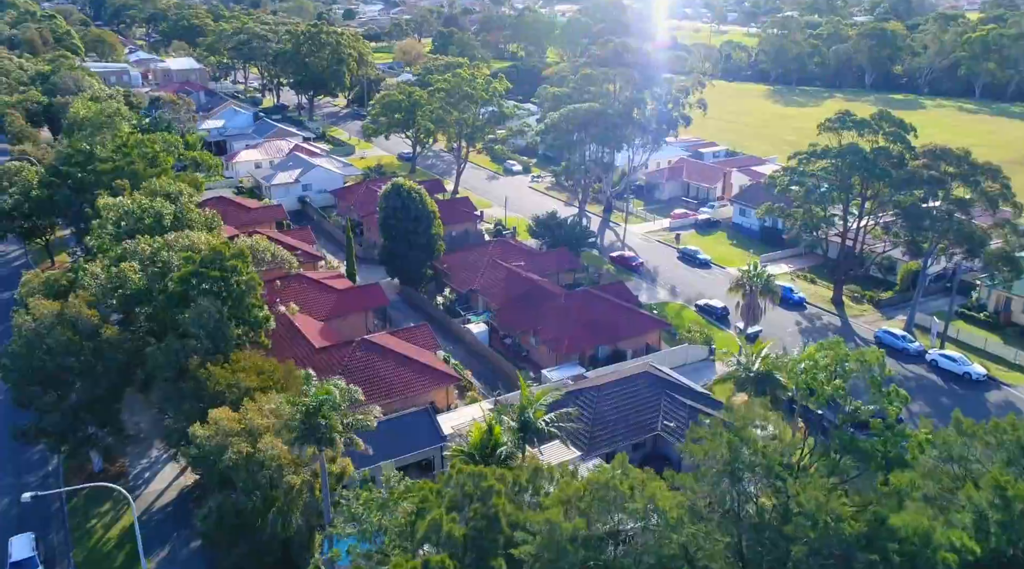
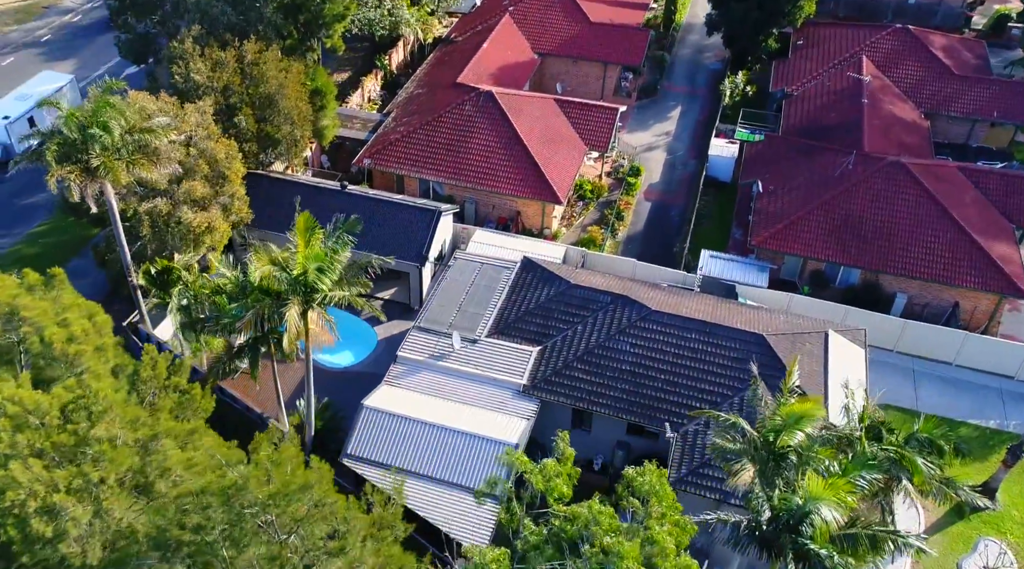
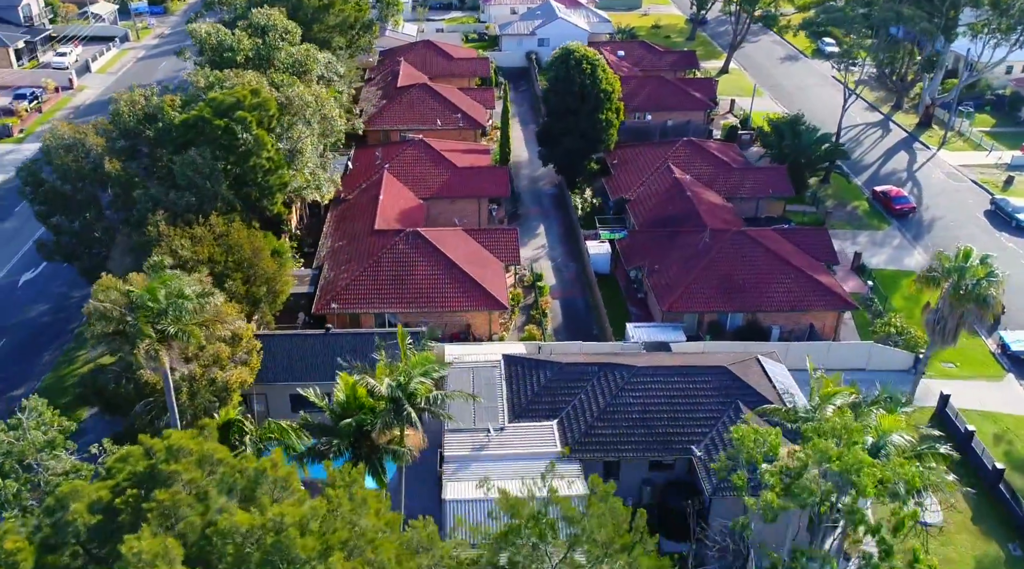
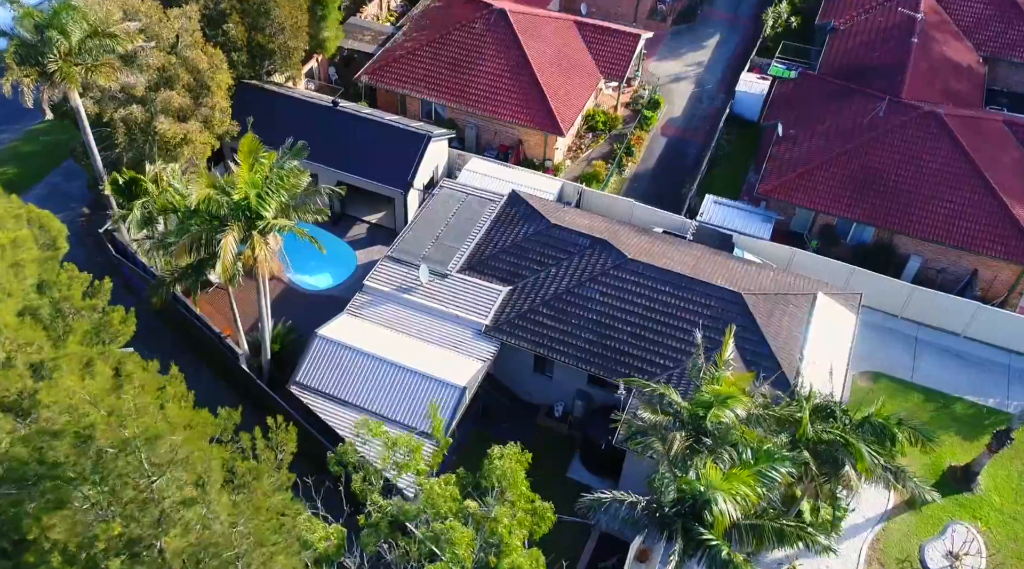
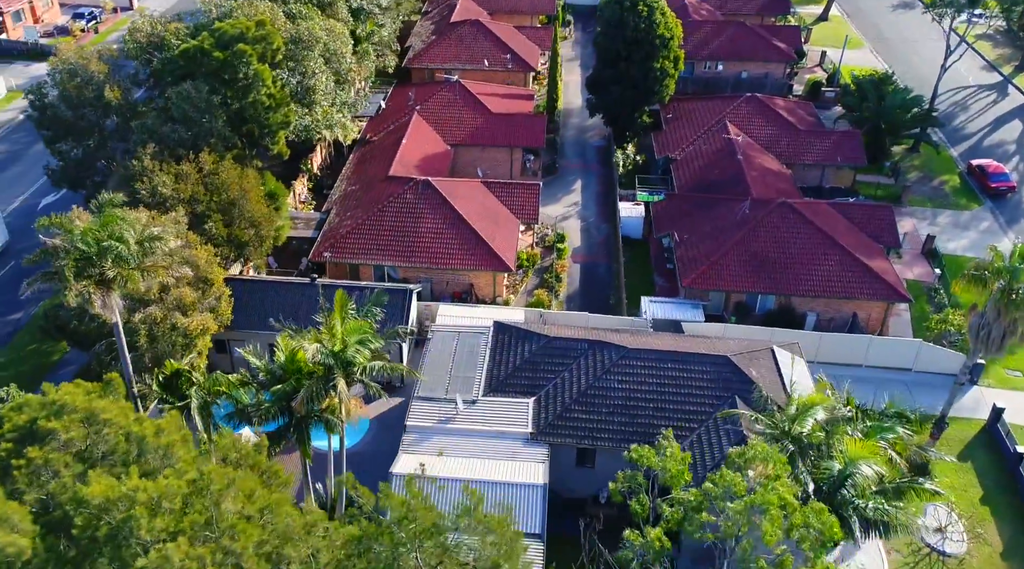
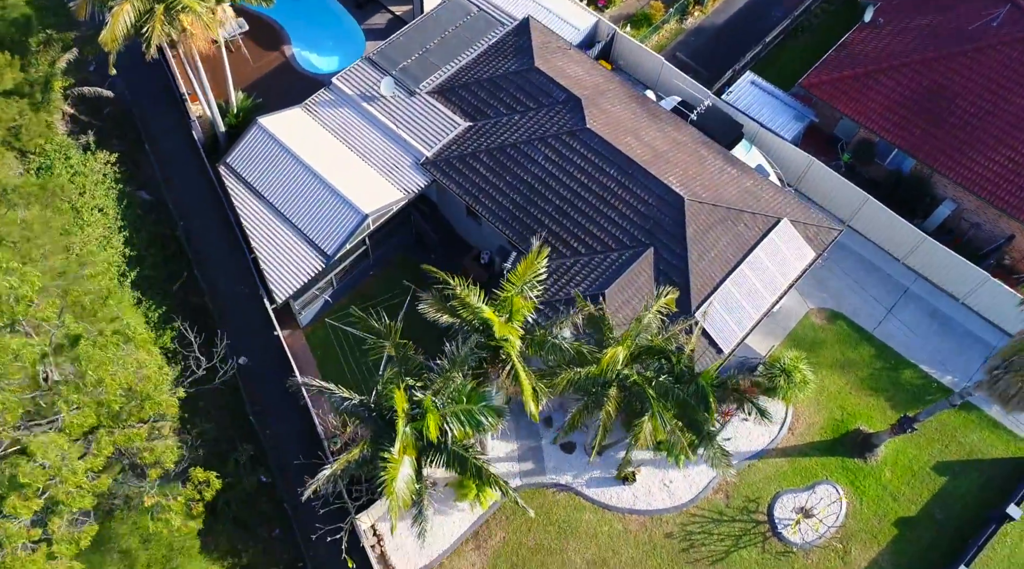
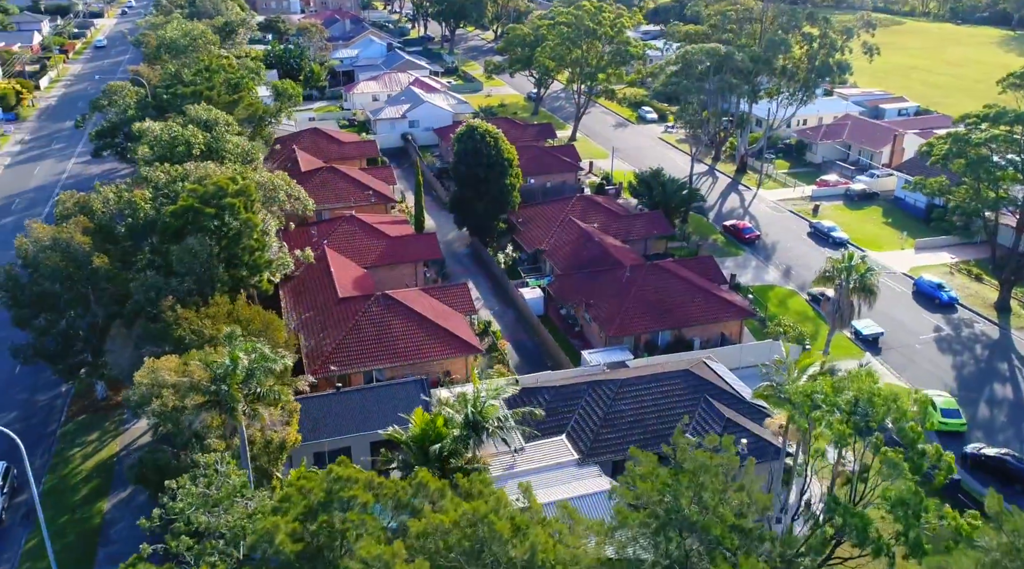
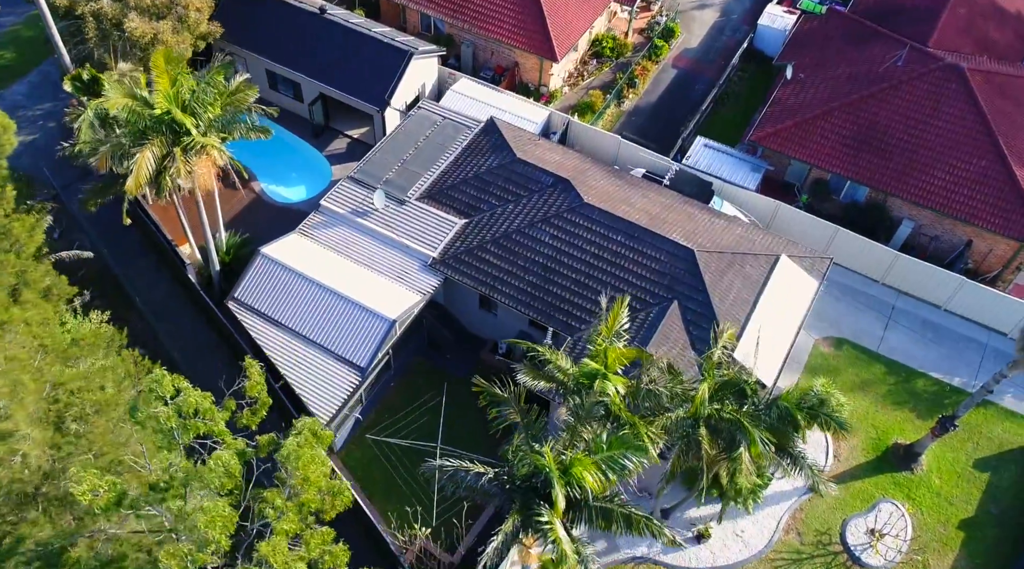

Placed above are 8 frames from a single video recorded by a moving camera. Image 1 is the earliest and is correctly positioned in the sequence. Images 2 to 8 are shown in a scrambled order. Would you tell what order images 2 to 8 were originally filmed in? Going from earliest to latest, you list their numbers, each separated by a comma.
7, 3, 5, 2, 4, 8, 6
